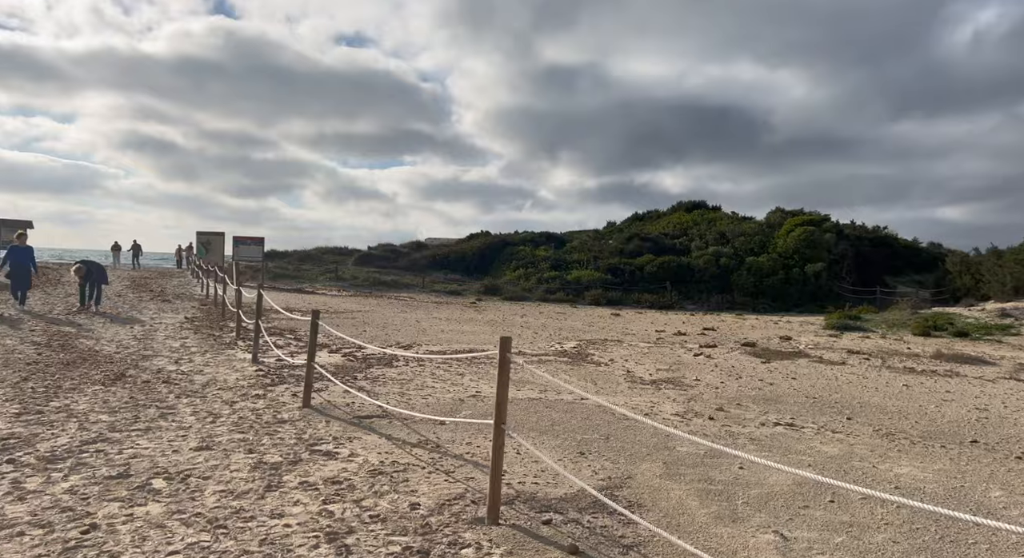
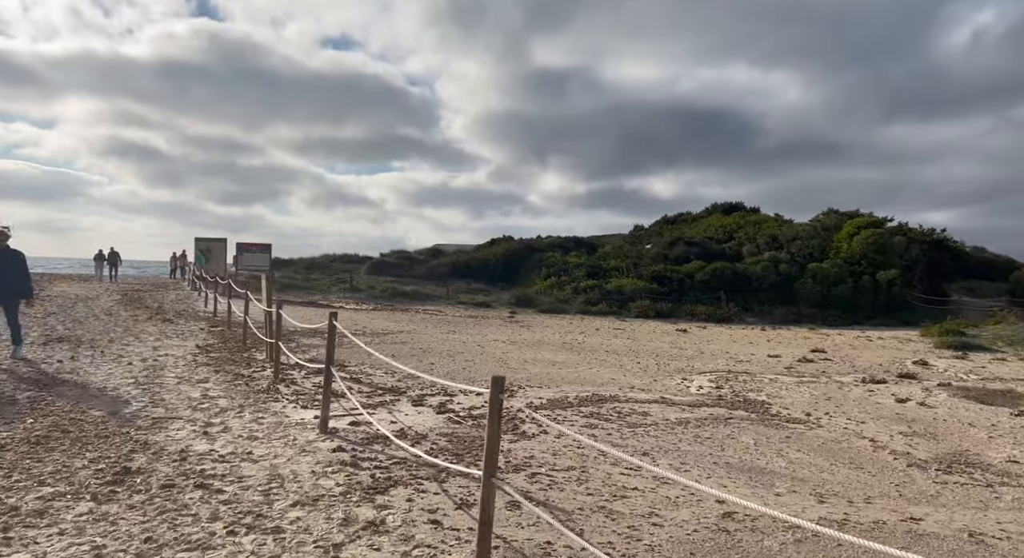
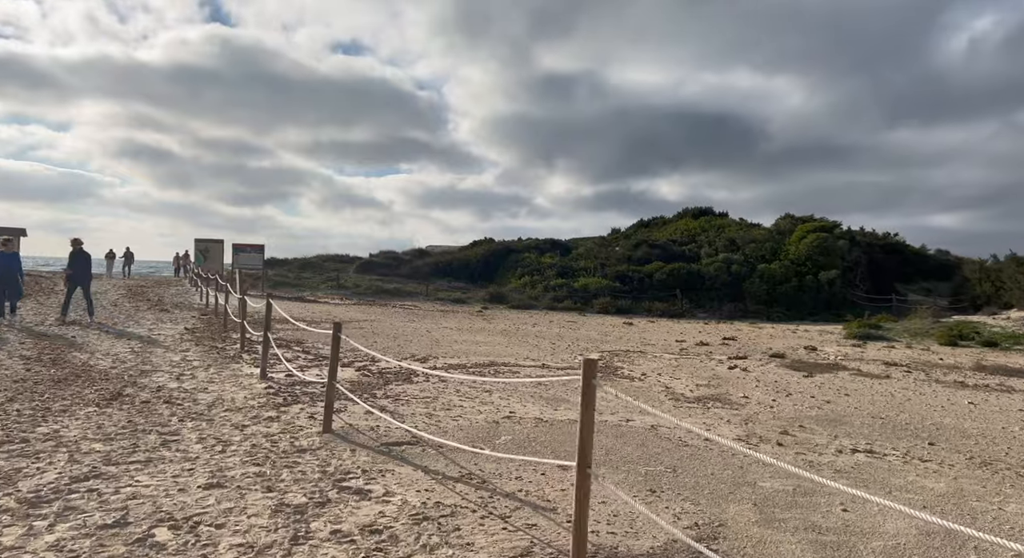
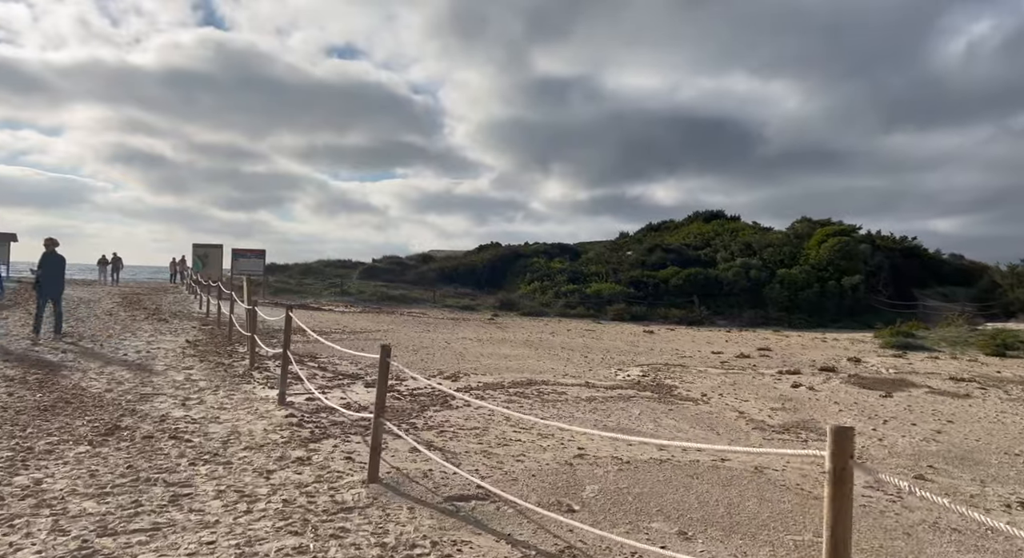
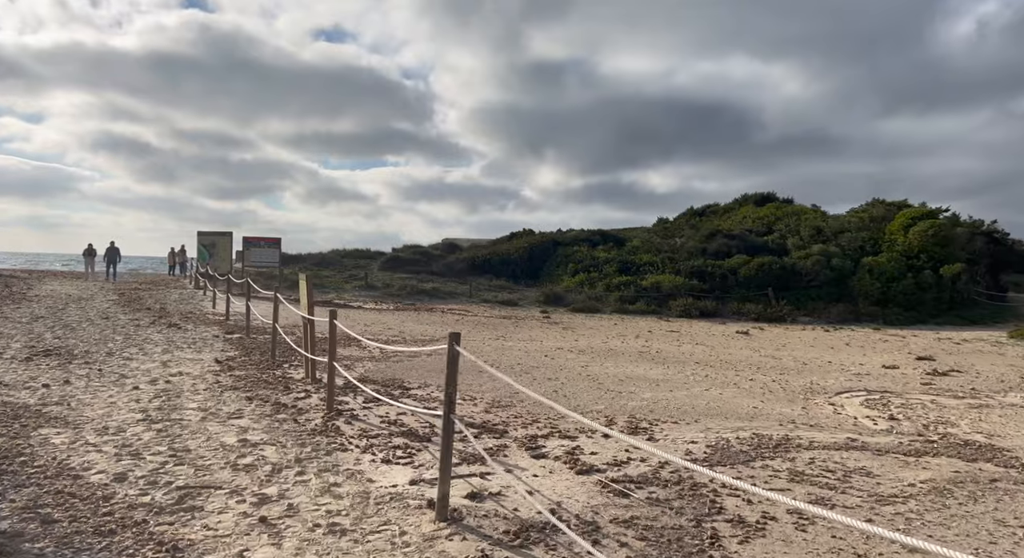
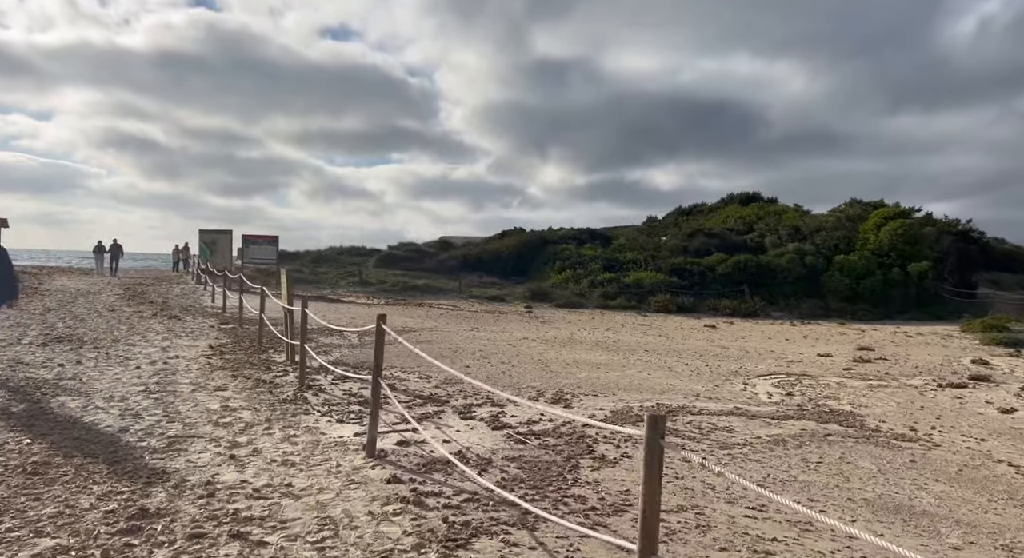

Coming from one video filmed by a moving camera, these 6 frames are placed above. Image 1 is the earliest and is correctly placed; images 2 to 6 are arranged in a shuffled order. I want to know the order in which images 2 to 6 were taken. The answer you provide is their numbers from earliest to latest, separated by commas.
3, 4, 2, 6, 5
